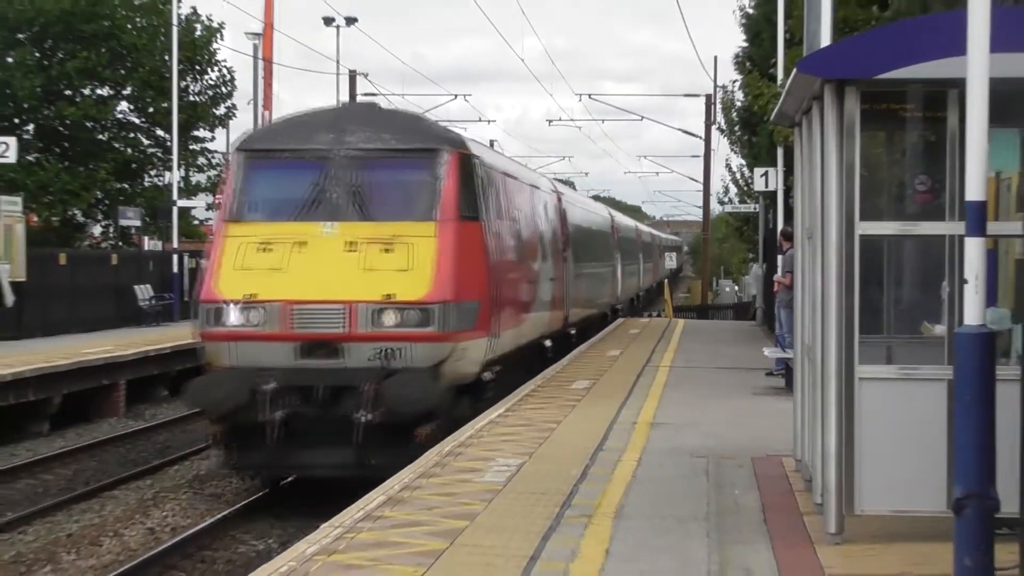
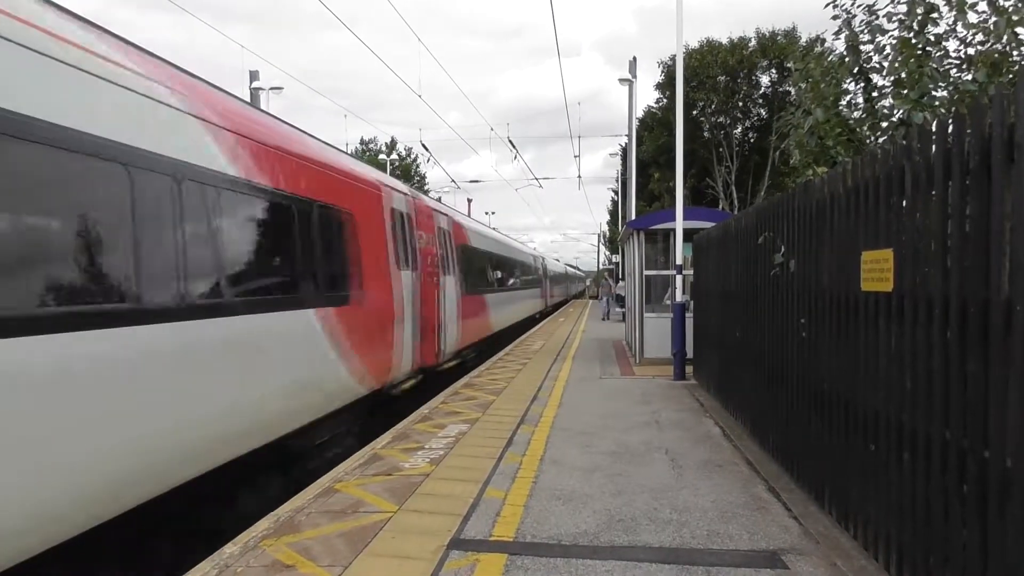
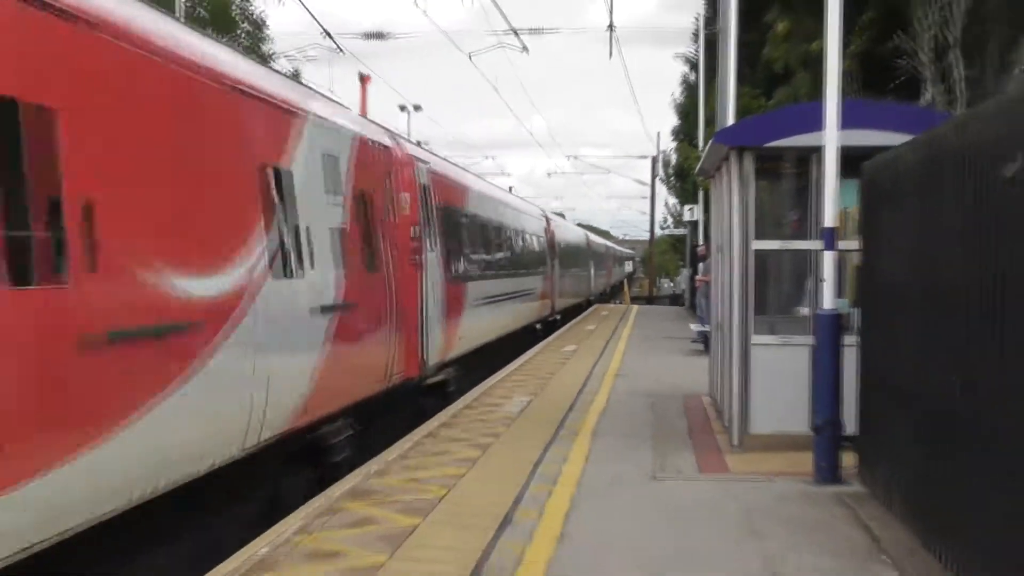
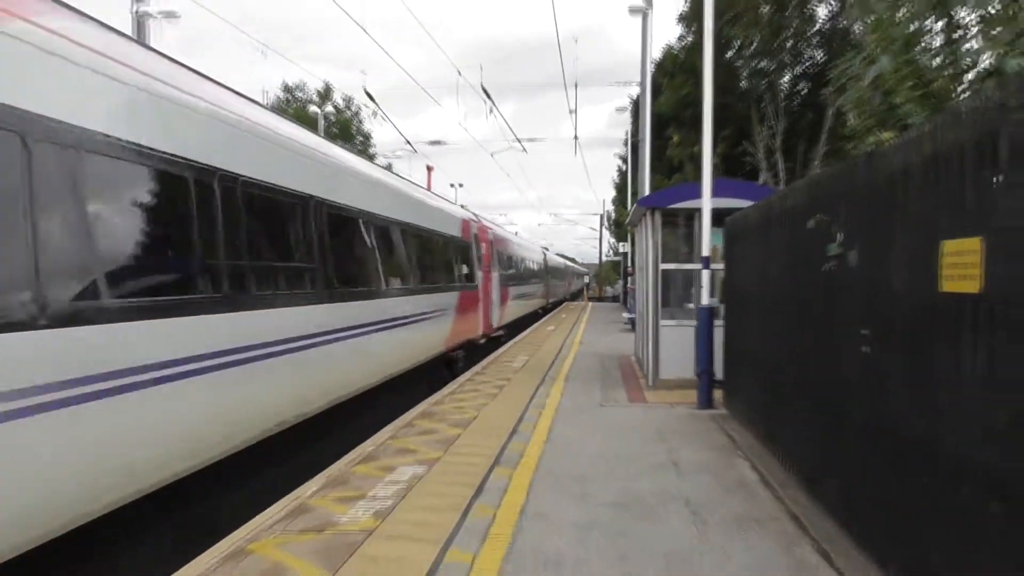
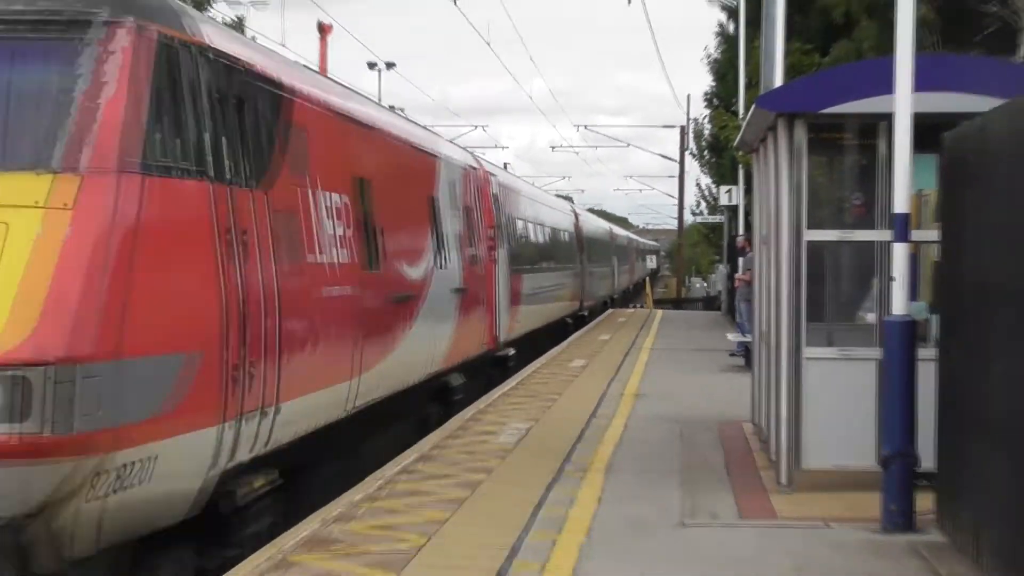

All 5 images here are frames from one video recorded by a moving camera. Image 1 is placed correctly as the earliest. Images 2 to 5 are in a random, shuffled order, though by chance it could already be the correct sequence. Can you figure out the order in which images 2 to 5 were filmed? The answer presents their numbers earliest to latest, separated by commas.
5, 3, 4, 2
